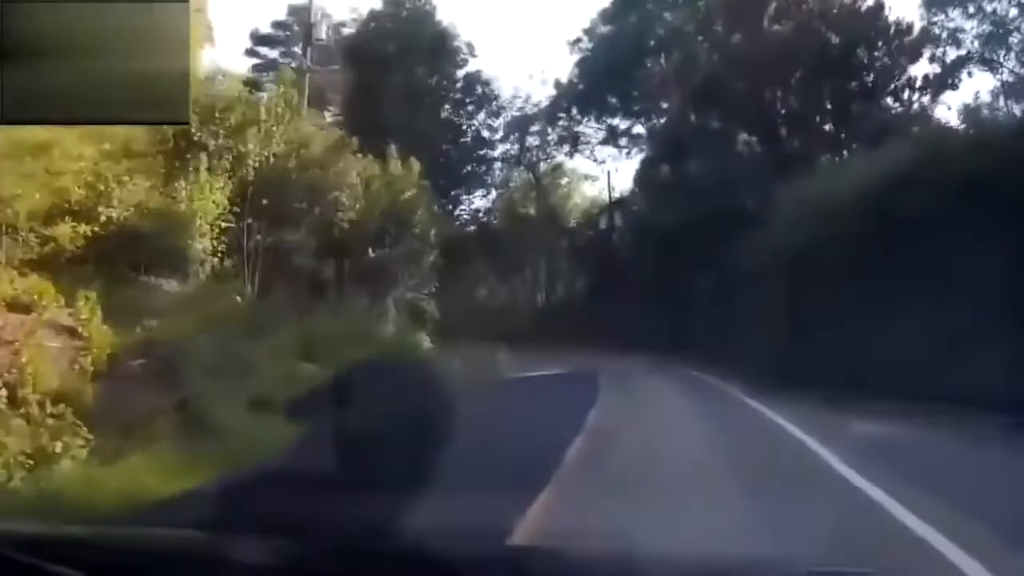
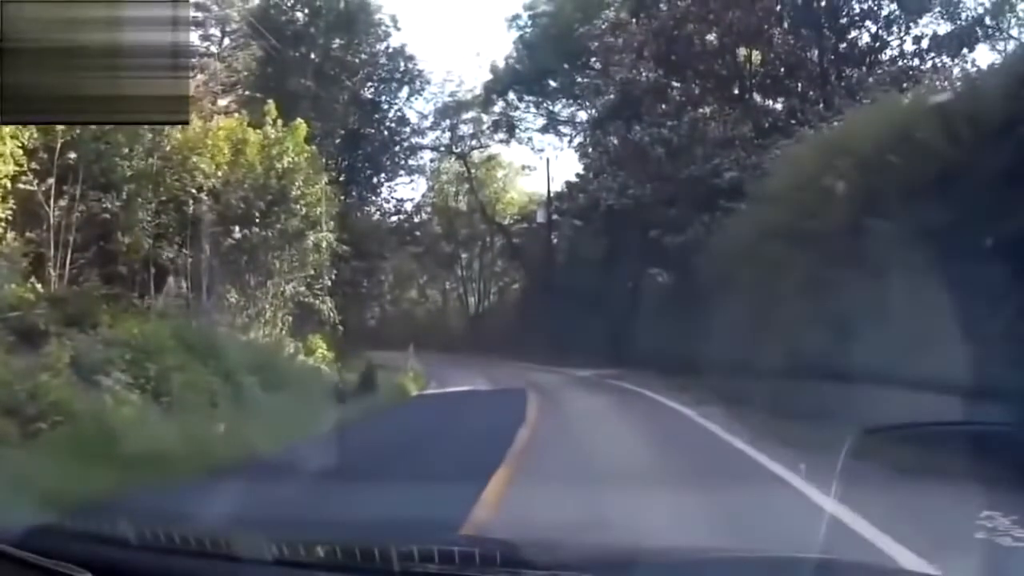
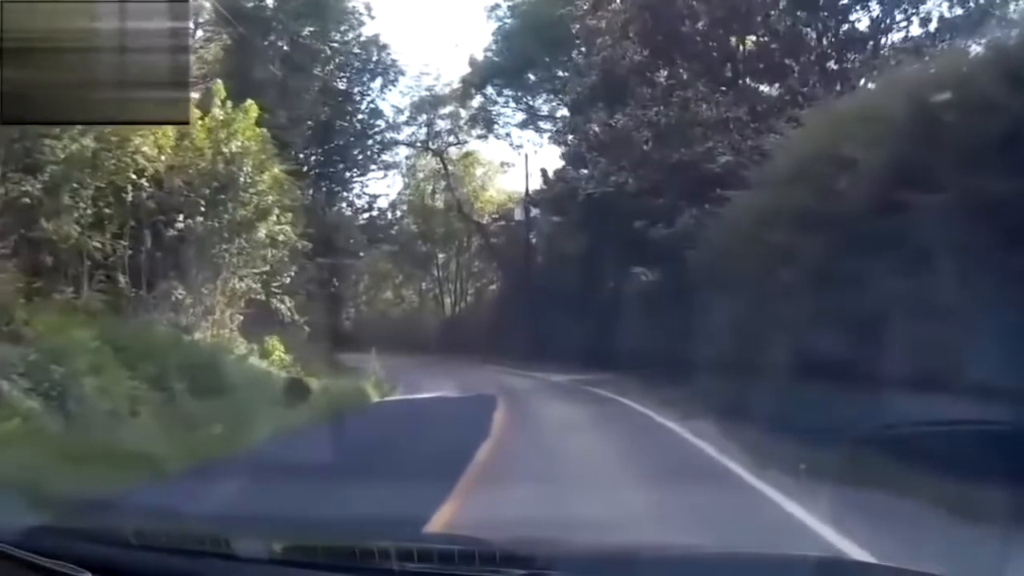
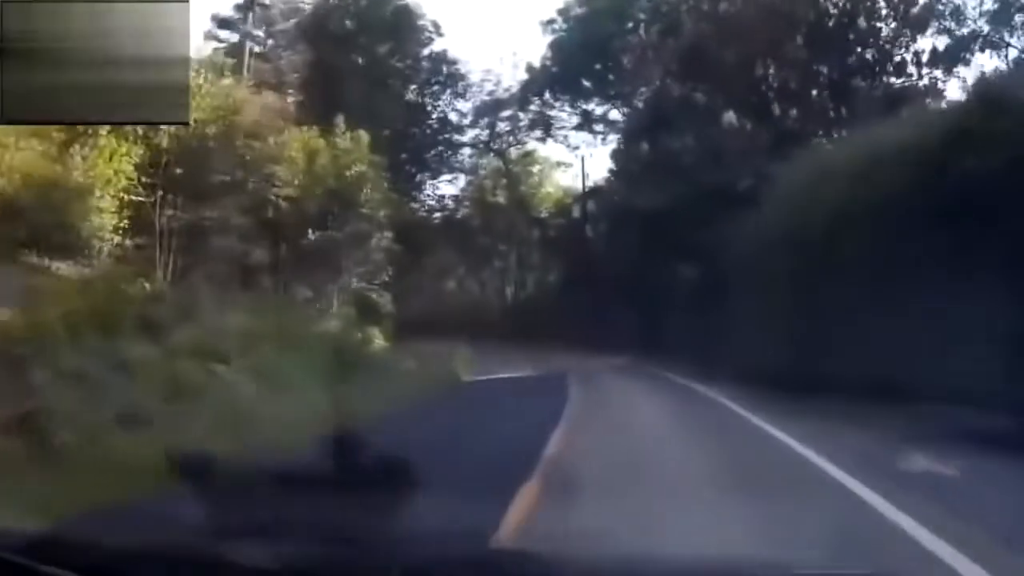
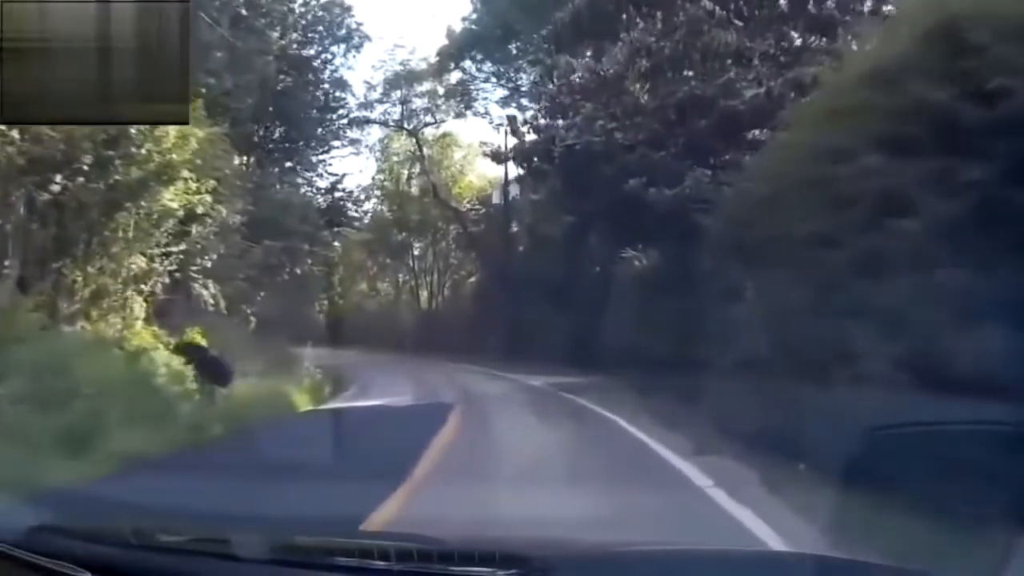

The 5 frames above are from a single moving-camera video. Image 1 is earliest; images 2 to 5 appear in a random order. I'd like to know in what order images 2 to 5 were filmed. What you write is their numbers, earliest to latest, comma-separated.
4, 2, 3, 5
